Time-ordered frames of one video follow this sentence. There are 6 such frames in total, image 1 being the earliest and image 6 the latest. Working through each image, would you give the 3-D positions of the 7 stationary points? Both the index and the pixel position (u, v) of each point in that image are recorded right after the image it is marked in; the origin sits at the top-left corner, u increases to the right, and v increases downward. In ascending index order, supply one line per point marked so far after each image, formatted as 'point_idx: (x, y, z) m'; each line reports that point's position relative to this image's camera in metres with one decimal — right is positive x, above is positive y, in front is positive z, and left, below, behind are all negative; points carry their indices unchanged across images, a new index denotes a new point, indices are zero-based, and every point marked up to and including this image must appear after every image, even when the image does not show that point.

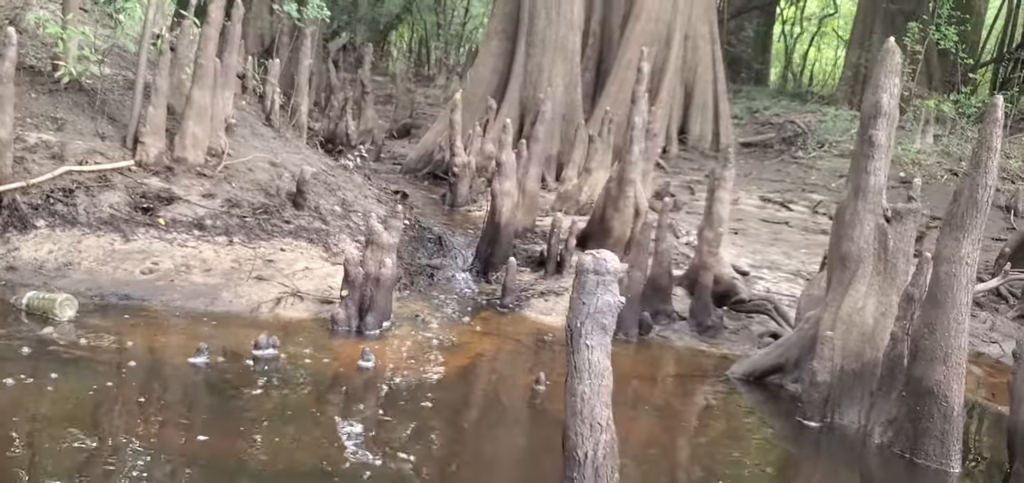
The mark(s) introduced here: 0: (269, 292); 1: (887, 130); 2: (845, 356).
0: (-1.8, -0.4, +6.9) m
1: (+2.3, +0.7, +5.8) m
2: (+2.0, -0.7, +5.8) m
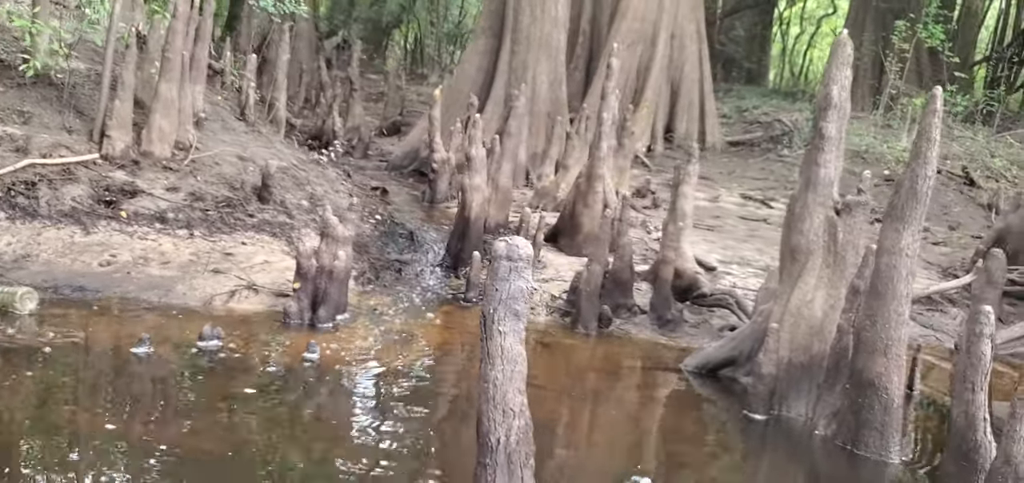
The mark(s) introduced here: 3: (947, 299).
0: (-2.1, -0.3, +6.9) m
1: (+2.0, +0.7, +5.8) m
2: (+1.7, -0.7, +5.8) m
3: (+4.2, -0.6, +9.0) m
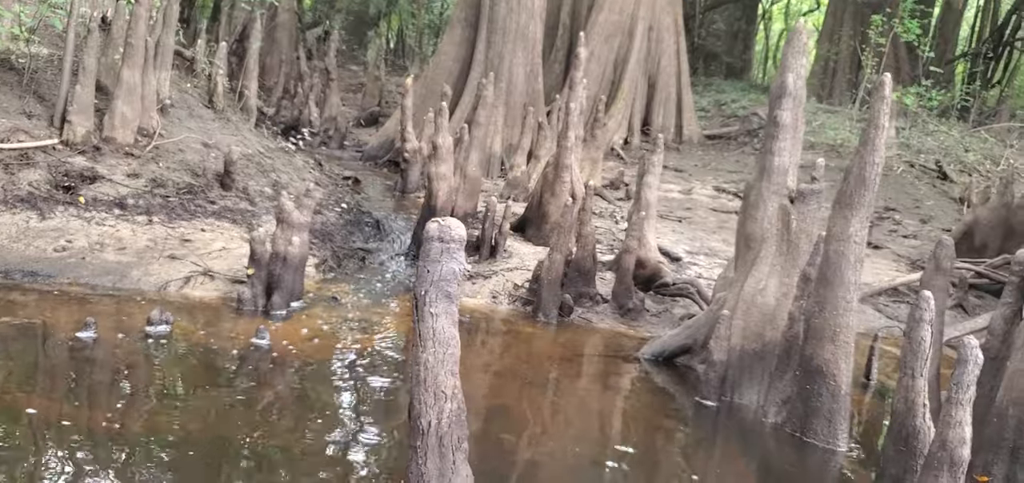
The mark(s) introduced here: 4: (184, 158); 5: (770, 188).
0: (-2.4, -0.2, +6.9) m
1: (+1.7, +0.8, +5.8) m
2: (+1.4, -0.6, +5.8) m
3: (+3.8, -0.5, +9.0) m
4: (-3.0, +0.8, +8.6) m
5: (+1.6, +0.3, +5.9) m
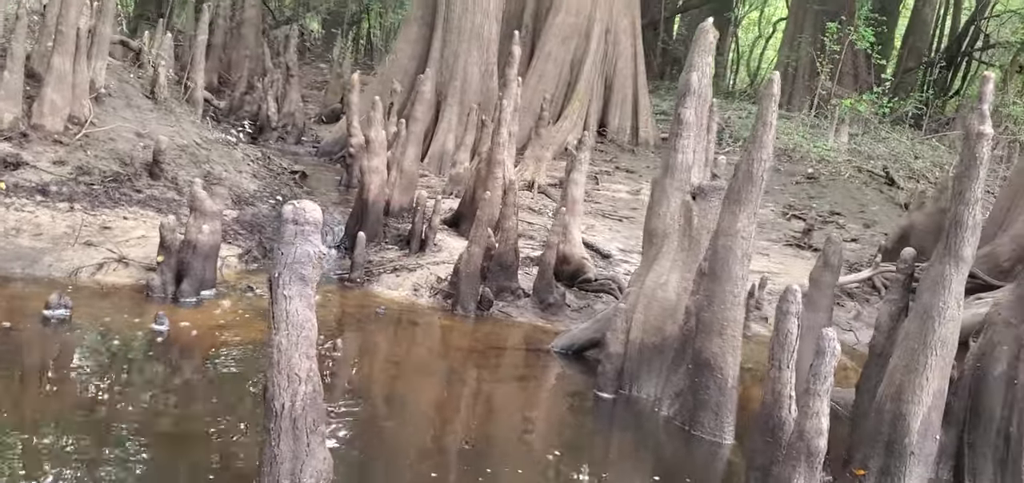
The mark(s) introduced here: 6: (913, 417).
0: (-3.1, -0.1, +6.9) m
1: (+1.2, +0.8, +5.9) m
2: (+0.8, -0.6, +5.8) m
3: (+3.2, -0.5, +9.1) m
4: (-3.7, +0.9, +8.6) m
5: (+1.0, +0.4, +5.9) m
6: (+2.0, -0.9, +4.7) m
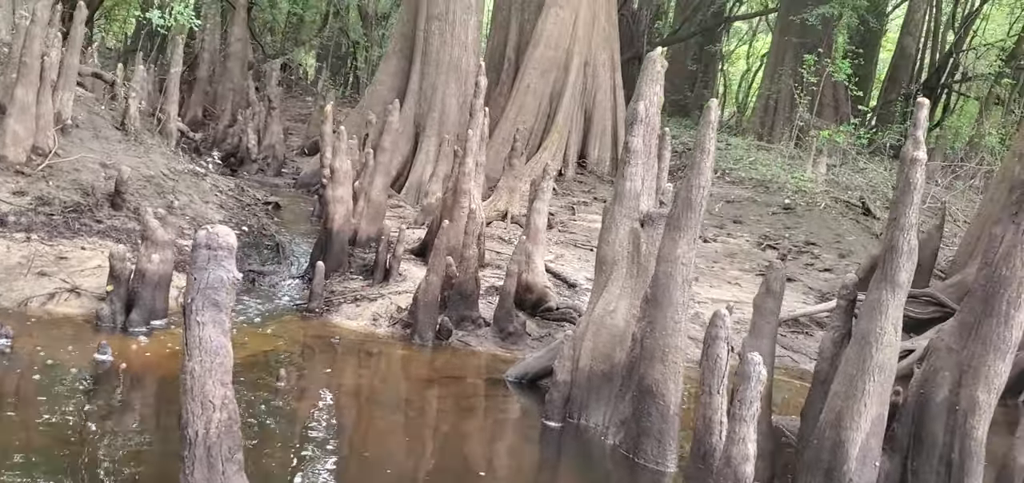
0: (-3.4, -0.3, +6.9) m
1: (+0.8, +0.7, +5.9) m
2: (+0.5, -0.7, +5.8) m
3: (+2.8, -0.8, +9.1) m
4: (-4.0, +0.6, +8.6) m
5: (+0.7, +0.2, +5.9) m
6: (+1.7, -1.0, +4.6) m
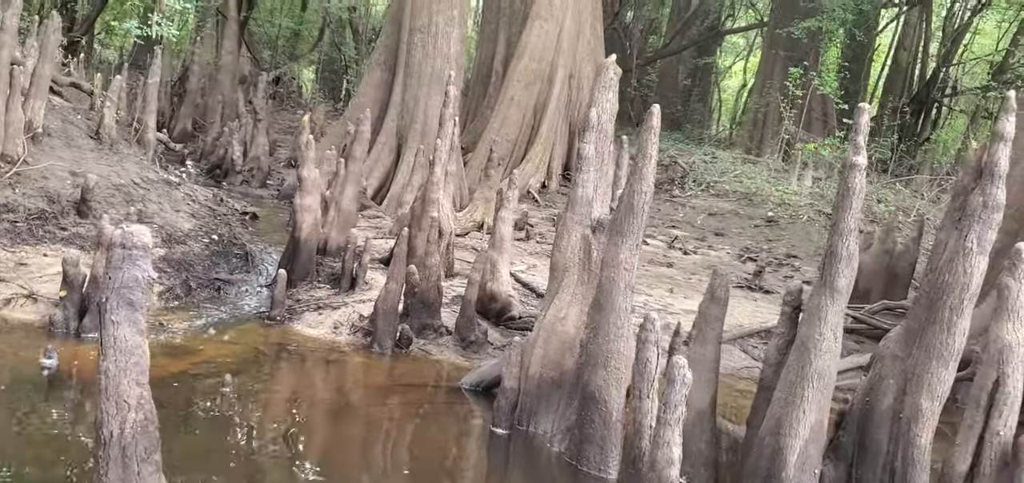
0: (-3.7, -0.4, +6.8) m
1: (+0.5, +0.6, +5.9) m
2: (+0.2, -0.8, +5.8) m
3: (+2.5, -0.9, +9.1) m
4: (-4.3, +0.5, +8.6) m
5: (+0.4, +0.1, +5.9) m
6: (+1.4, -1.0, +4.6) m
